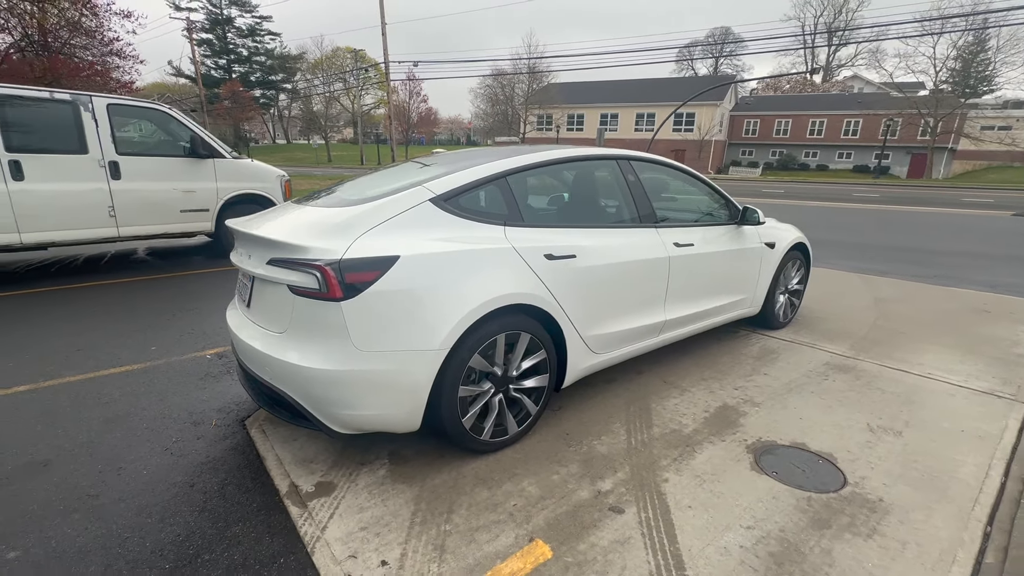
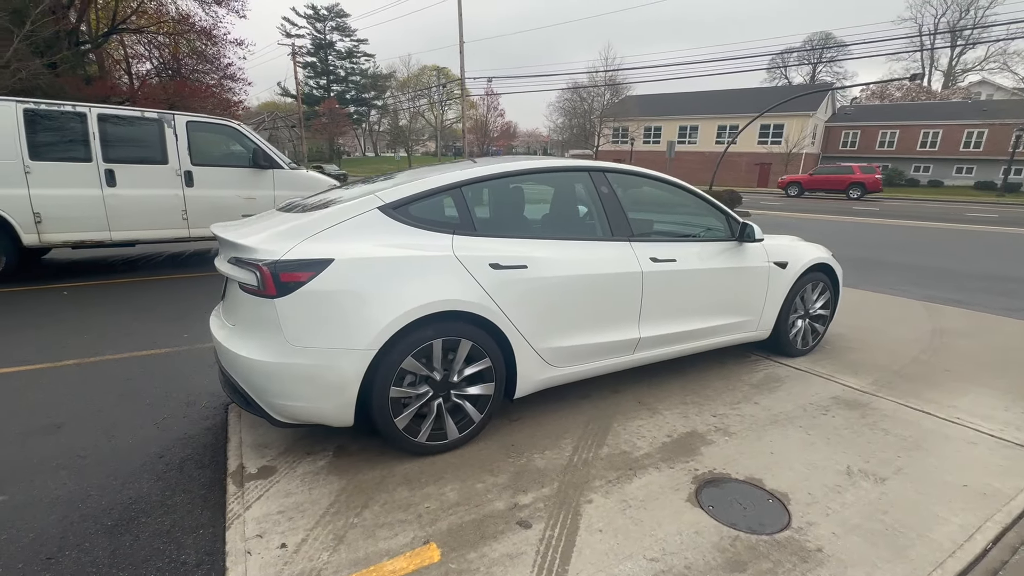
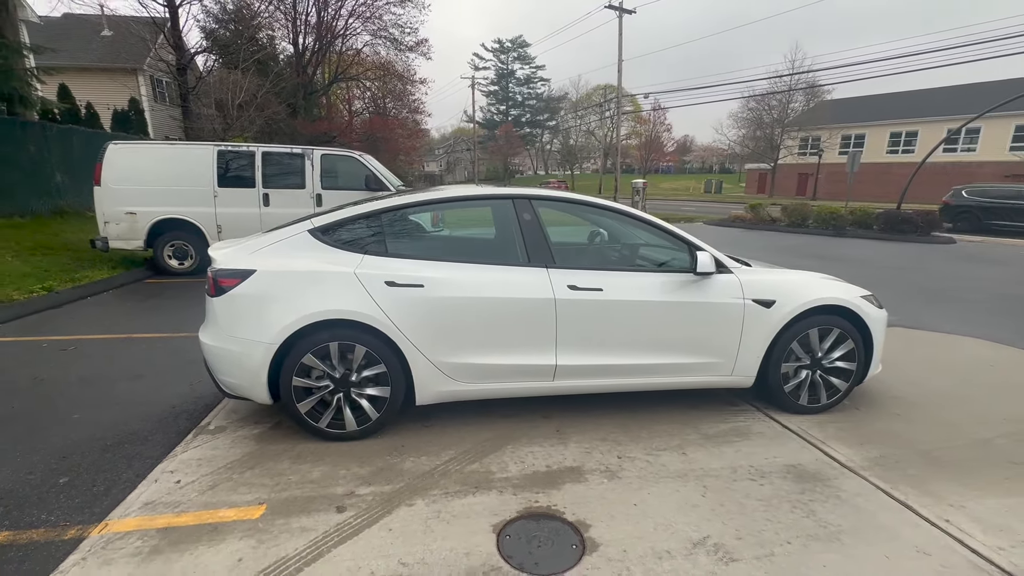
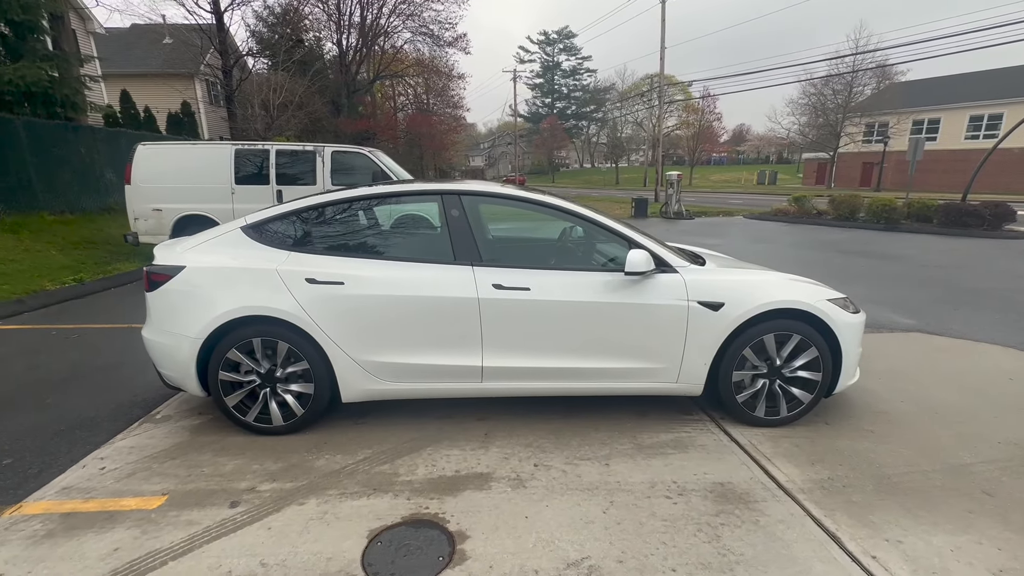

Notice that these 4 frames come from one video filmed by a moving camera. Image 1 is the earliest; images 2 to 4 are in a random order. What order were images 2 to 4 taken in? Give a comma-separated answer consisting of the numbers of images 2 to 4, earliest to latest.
2, 3, 4
